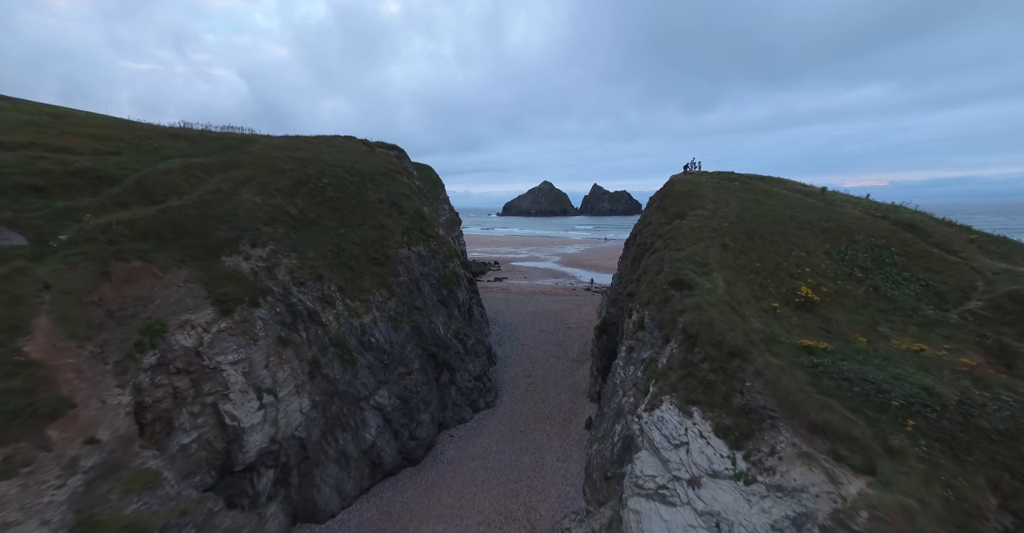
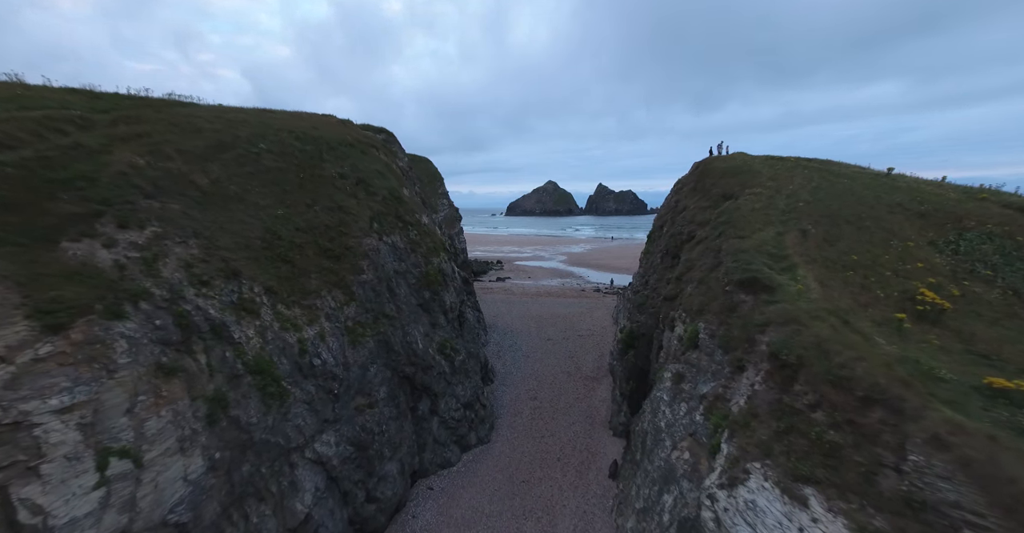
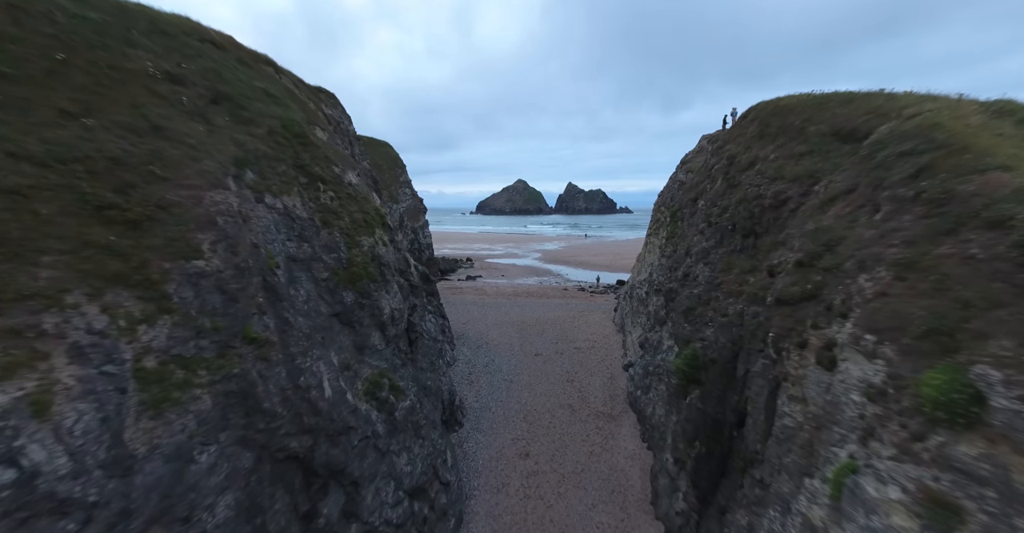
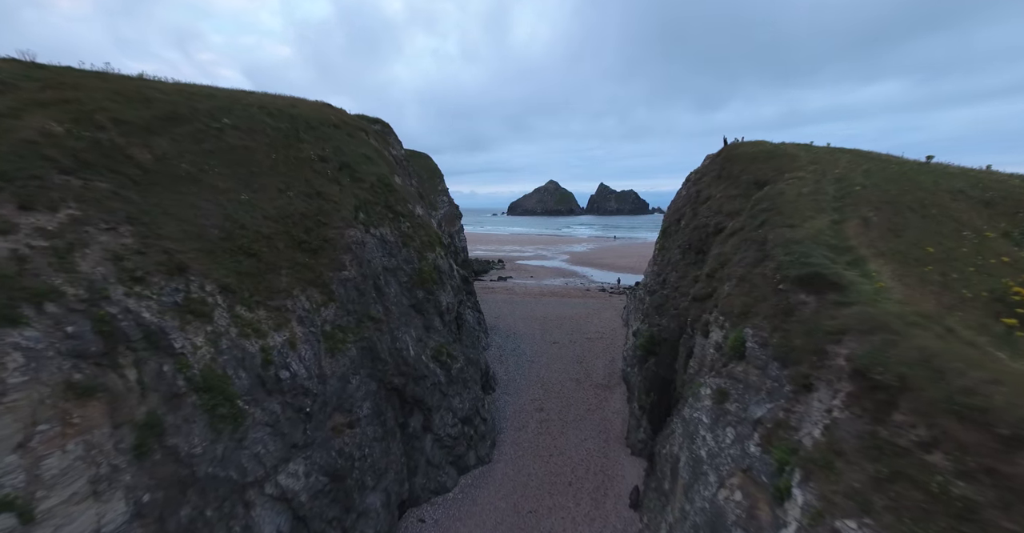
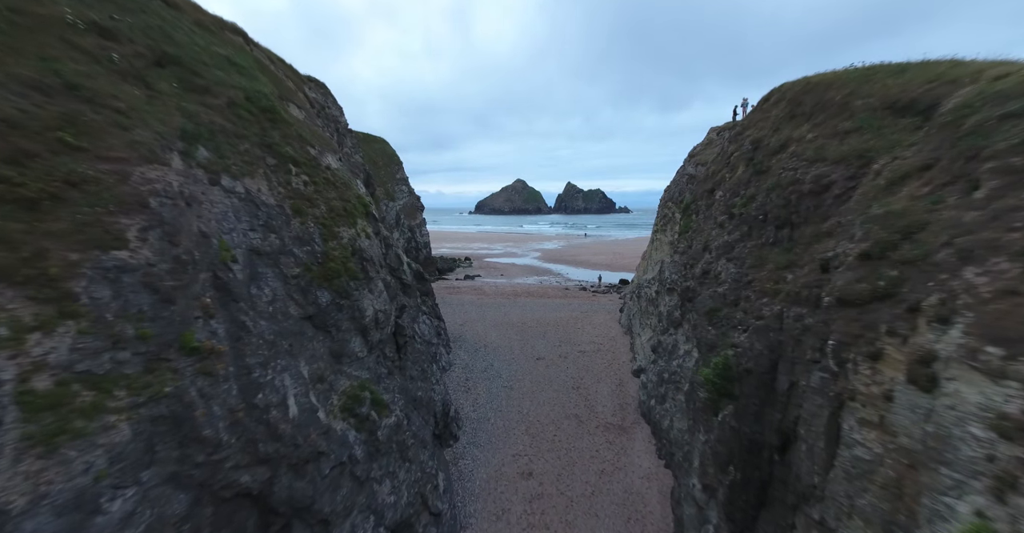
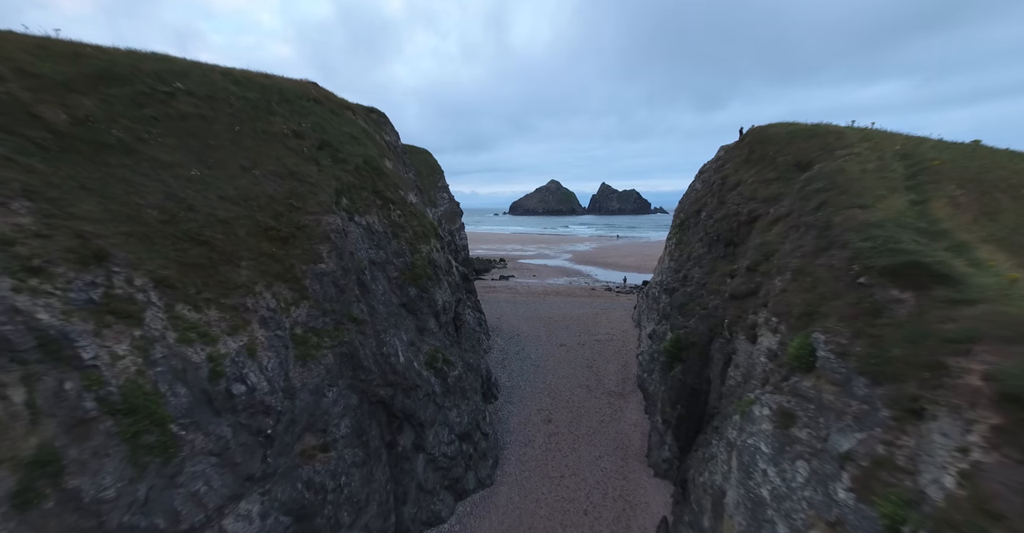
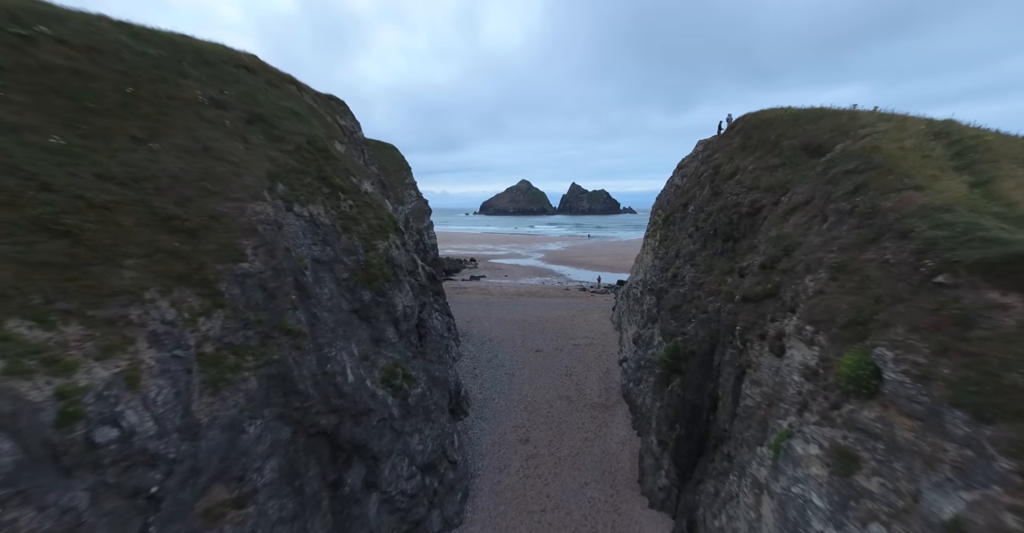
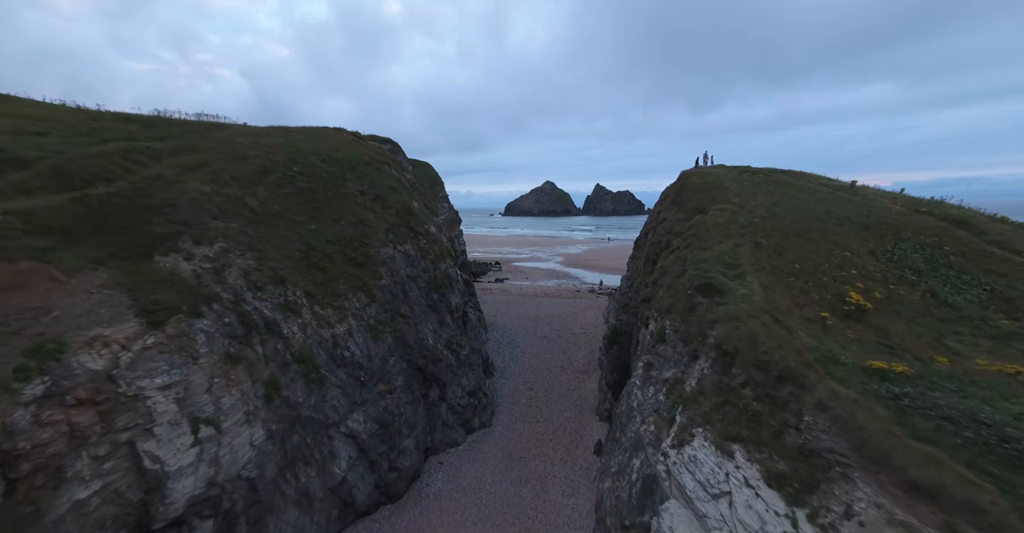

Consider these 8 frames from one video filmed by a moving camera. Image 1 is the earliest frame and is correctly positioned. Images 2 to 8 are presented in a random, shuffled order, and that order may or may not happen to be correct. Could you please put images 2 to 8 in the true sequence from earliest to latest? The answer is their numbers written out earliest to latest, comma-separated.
8, 2, 4, 6, 7, 3, 5
